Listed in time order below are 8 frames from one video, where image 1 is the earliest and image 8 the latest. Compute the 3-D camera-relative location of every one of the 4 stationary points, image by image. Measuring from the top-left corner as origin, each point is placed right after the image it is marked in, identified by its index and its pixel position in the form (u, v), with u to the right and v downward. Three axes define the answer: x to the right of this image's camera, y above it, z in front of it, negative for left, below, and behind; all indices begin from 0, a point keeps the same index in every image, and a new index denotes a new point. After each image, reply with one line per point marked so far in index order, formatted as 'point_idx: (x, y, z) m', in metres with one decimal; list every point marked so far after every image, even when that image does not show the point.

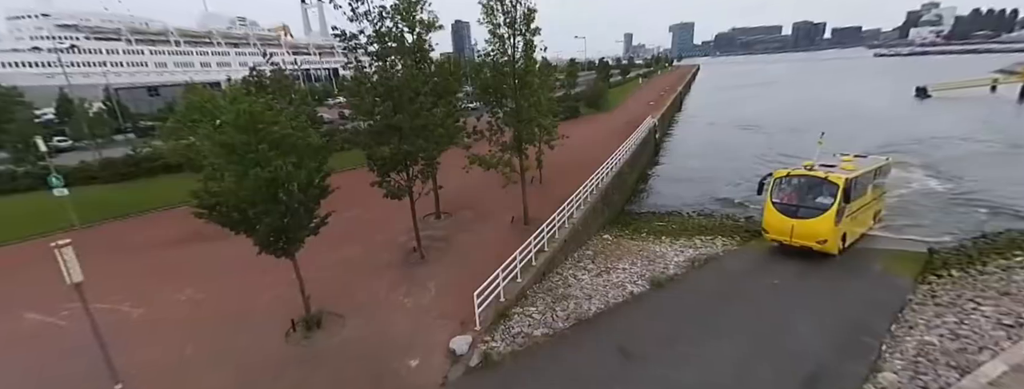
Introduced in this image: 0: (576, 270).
0: (+1.9, -2.3, +12.2) m
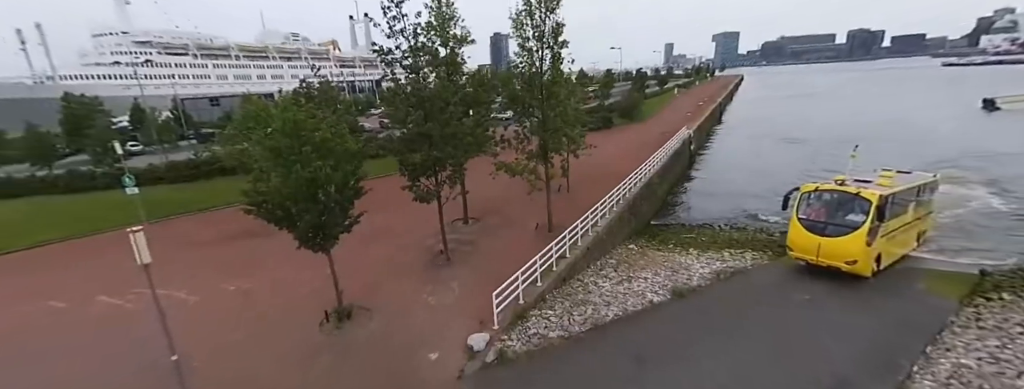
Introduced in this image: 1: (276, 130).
0: (+2.6, -2.5, +12.4) m
1: (-4.8, +1.3, +8.2) m
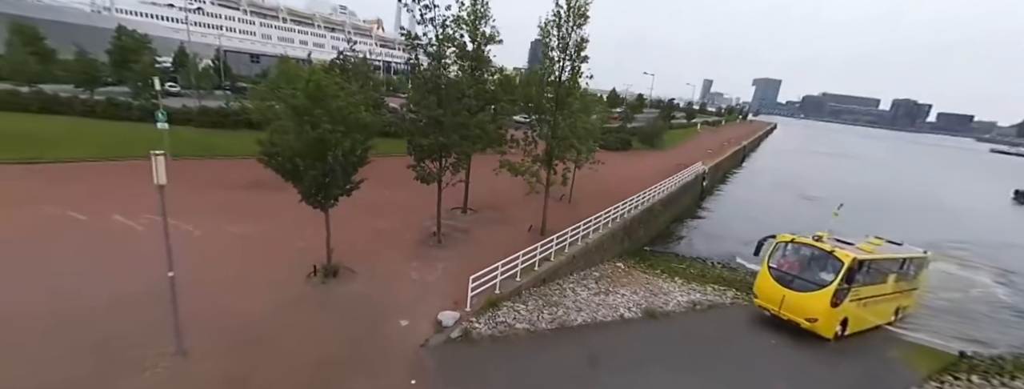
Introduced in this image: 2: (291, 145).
0: (+2.1, -2.9, +12.8) m
1: (-4.7, +2.3, +8.9) m
2: (-4.7, +1.1, +8.6) m
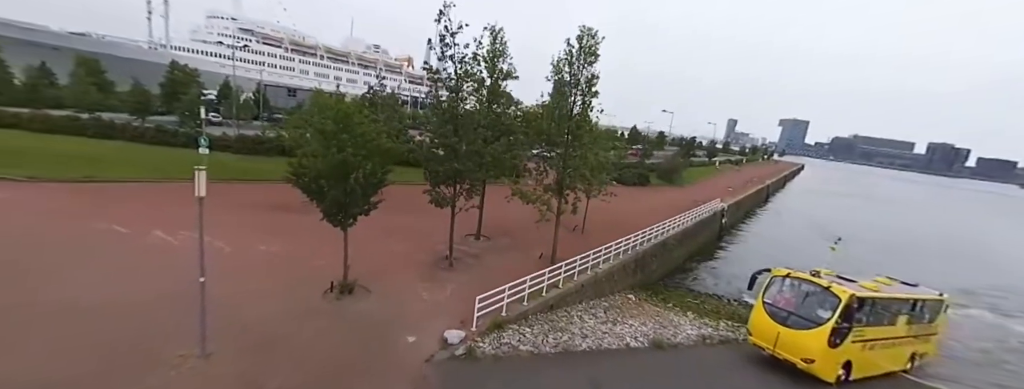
0: (+2.3, -3.8, +12.9) m
1: (-4.4, +1.9, +9.8) m
2: (-4.5, +0.7, +9.4) m
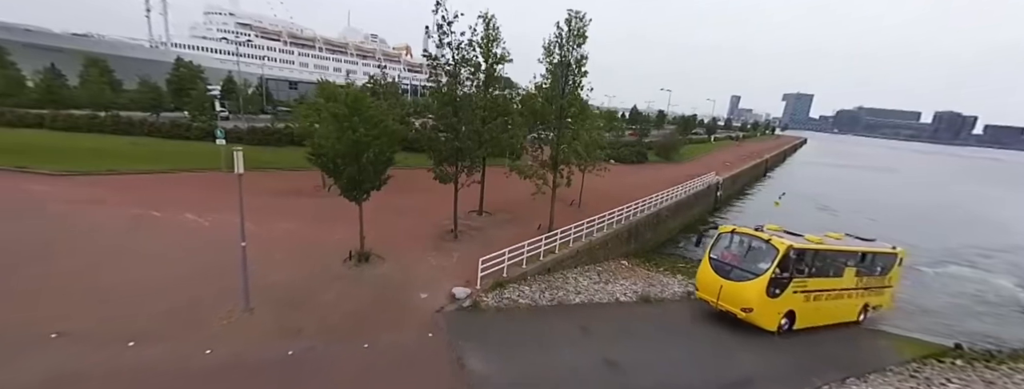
0: (+2.4, -2.8, +14.1) m
1: (-4.6, +2.5, +10.9) m
2: (-4.7, +1.2, +10.5) m
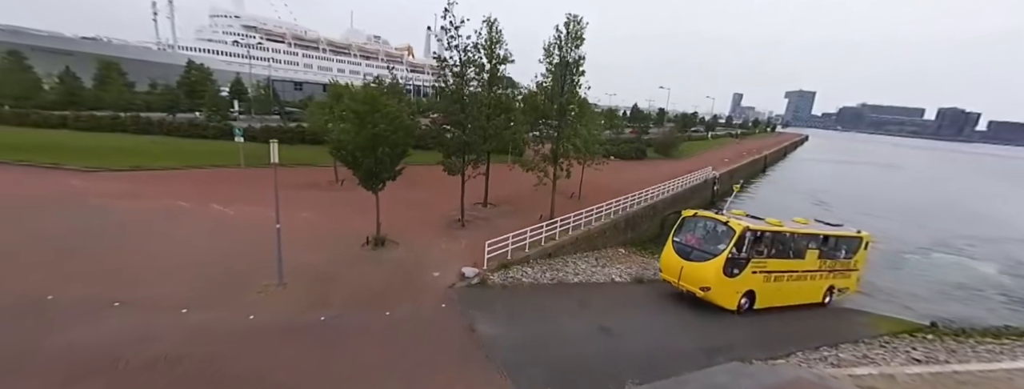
0: (+2.5, -2.5, +15.1) m
1: (-4.5, +2.8, +12.0) m
2: (-4.6, +1.6, +11.6) m
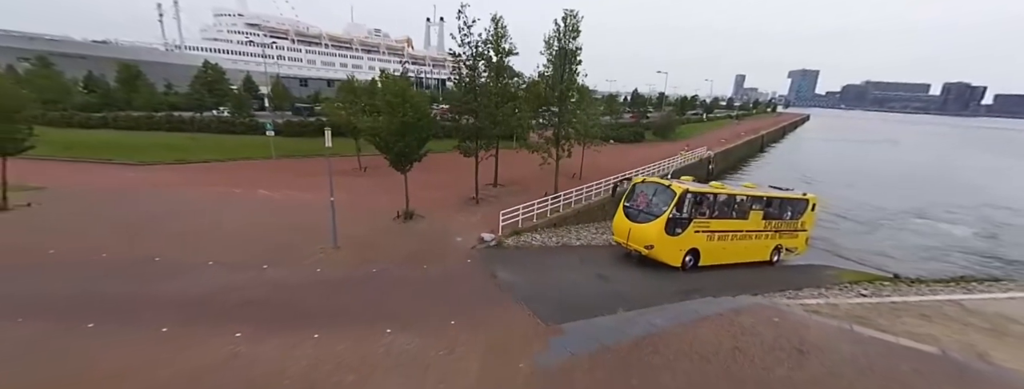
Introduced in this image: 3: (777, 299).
0: (+2.9, -1.5, +17.2) m
1: (-4.3, +3.5, +14.0) m
2: (-4.3, +2.2, +13.7) m
3: (+7.5, -2.9, +11.3) m
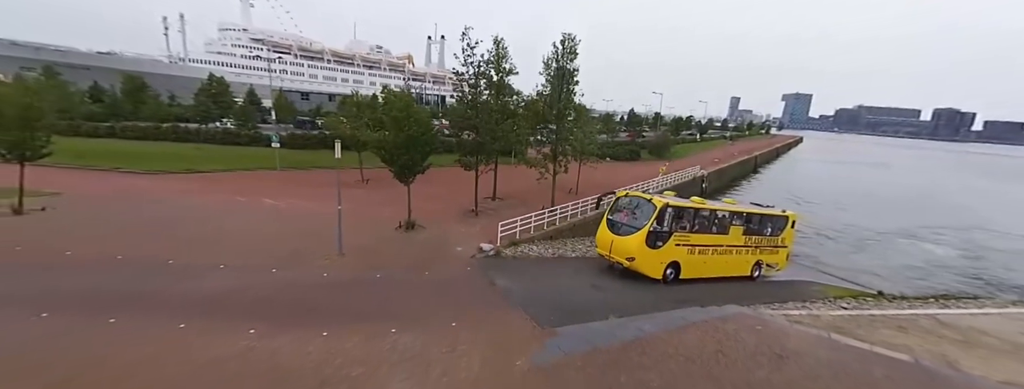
0: (+2.8, -2.1, +17.8) m
1: (-4.3, +3.1, +14.7) m
2: (-4.3, +1.9, +14.3) m
3: (+7.4, -3.4, +11.9) m
